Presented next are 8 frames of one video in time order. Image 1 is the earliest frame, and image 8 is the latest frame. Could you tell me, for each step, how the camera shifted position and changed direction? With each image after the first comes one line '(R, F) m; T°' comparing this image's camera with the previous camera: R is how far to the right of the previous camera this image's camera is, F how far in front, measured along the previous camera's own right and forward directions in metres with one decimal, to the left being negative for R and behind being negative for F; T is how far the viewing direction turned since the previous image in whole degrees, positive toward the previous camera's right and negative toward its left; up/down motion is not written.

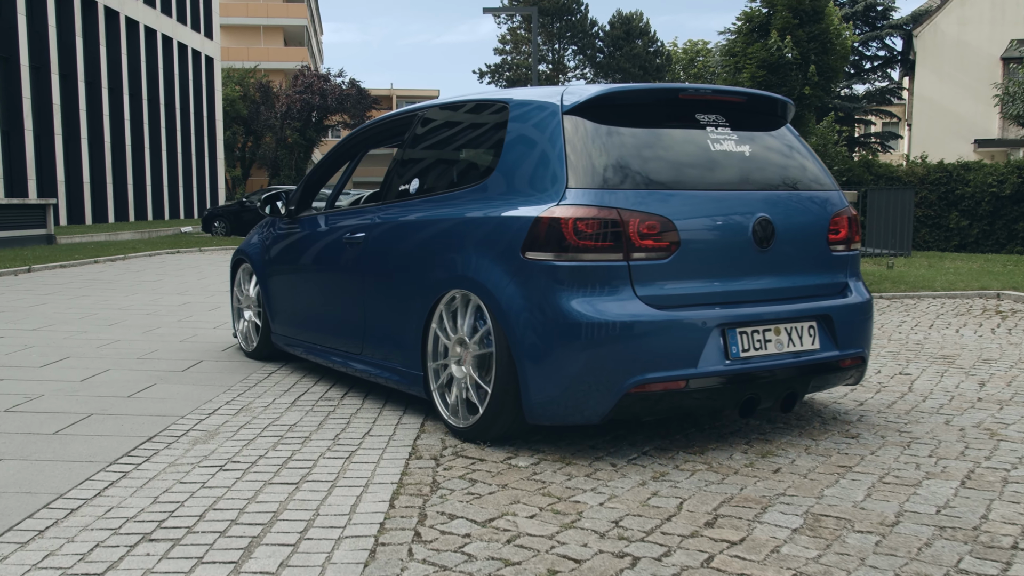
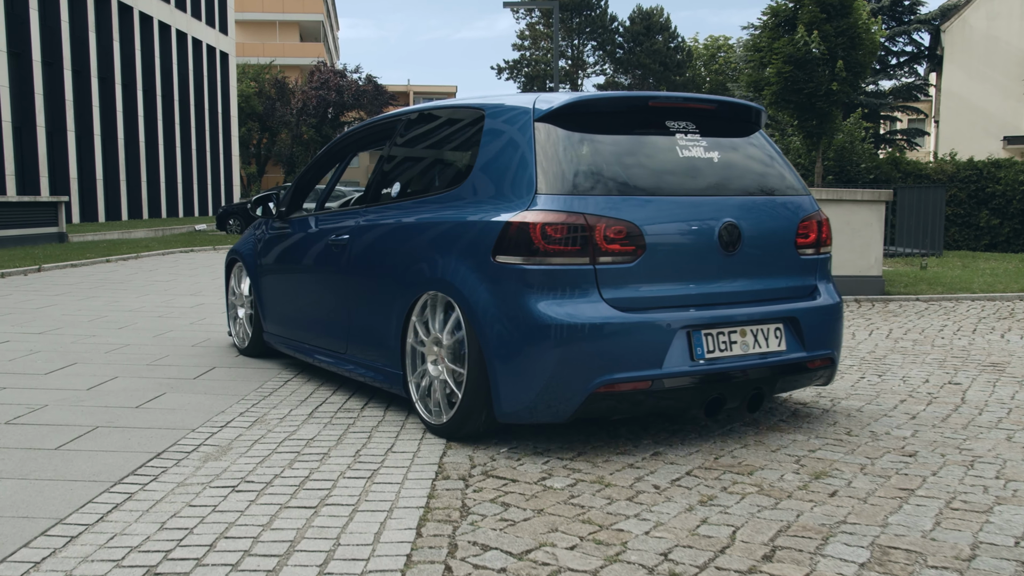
(0.0, +0.3) m; 0°
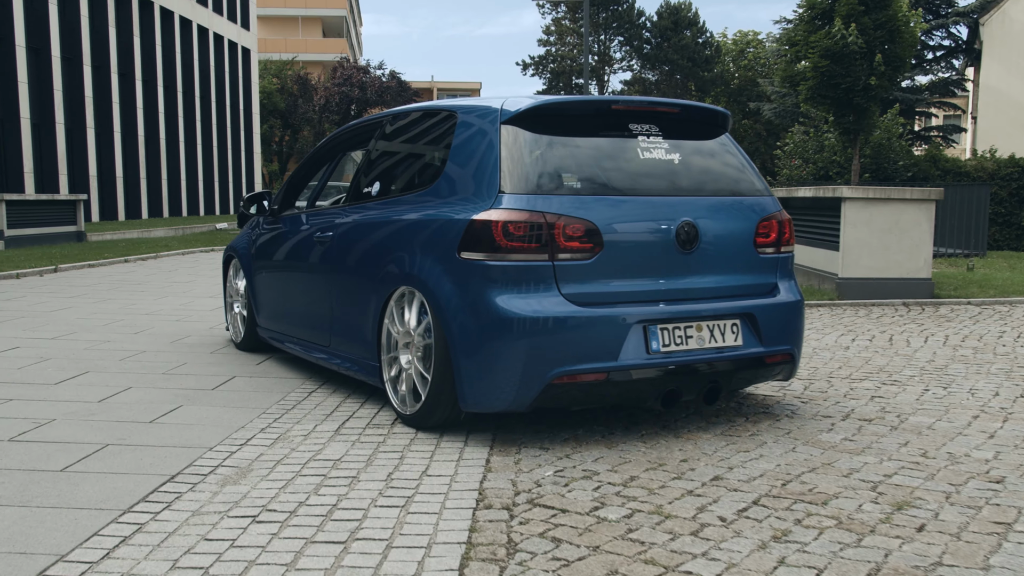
(-0.1, +0.4) m; -1°
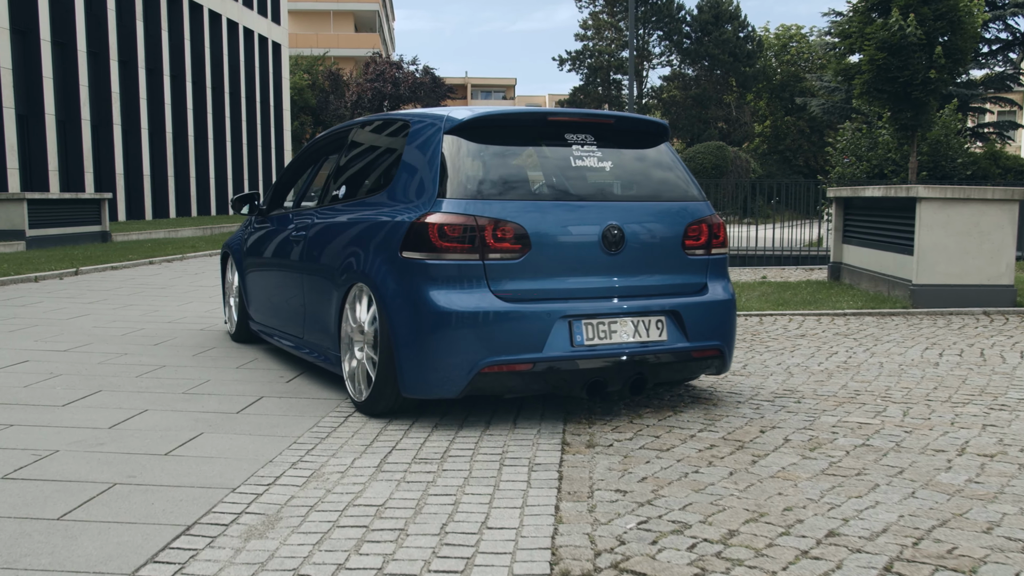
(-0.1, +0.7) m; -1°
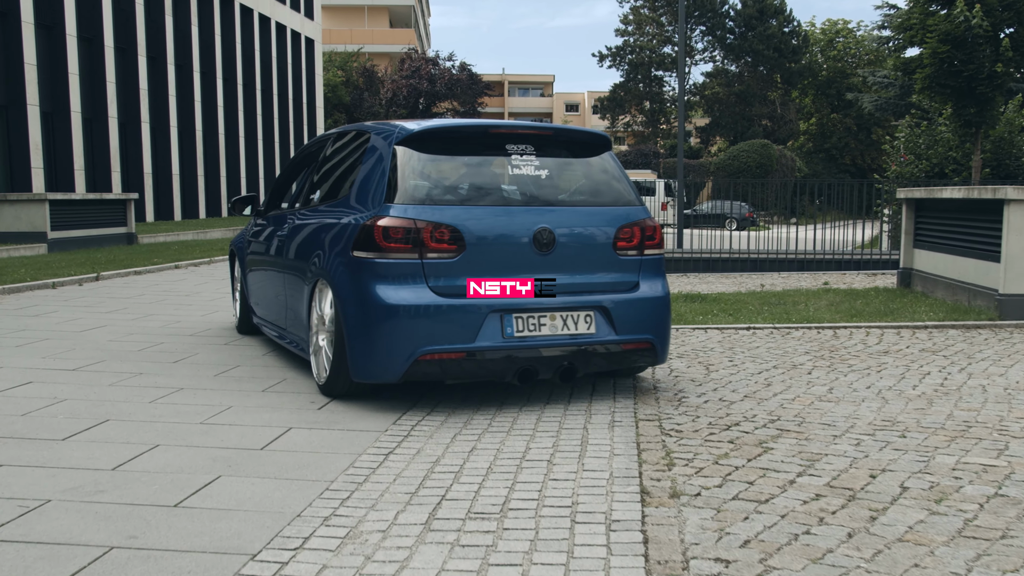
(-0.1, +0.8) m; -1°
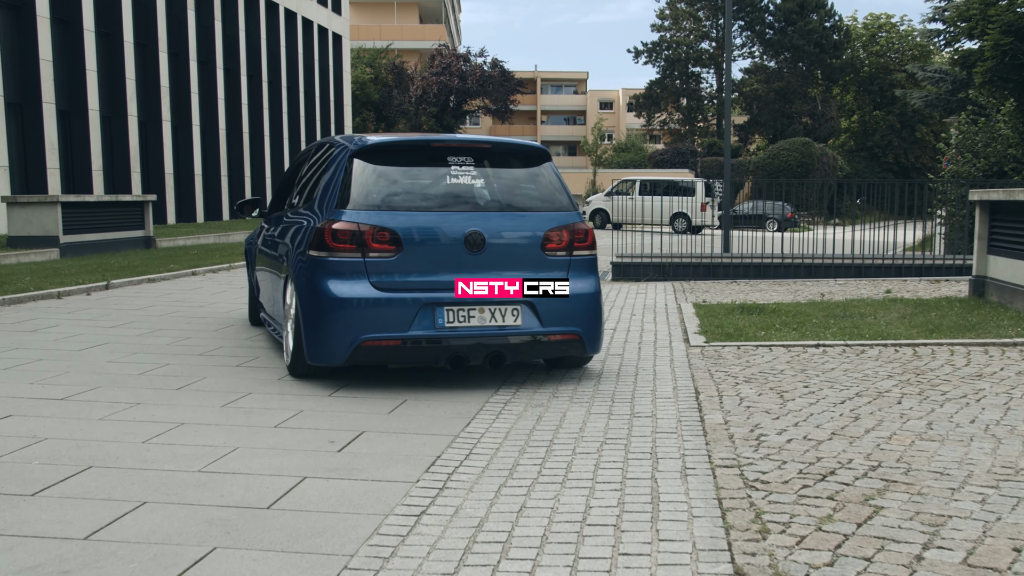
(-0.1, +0.8) m; -1°
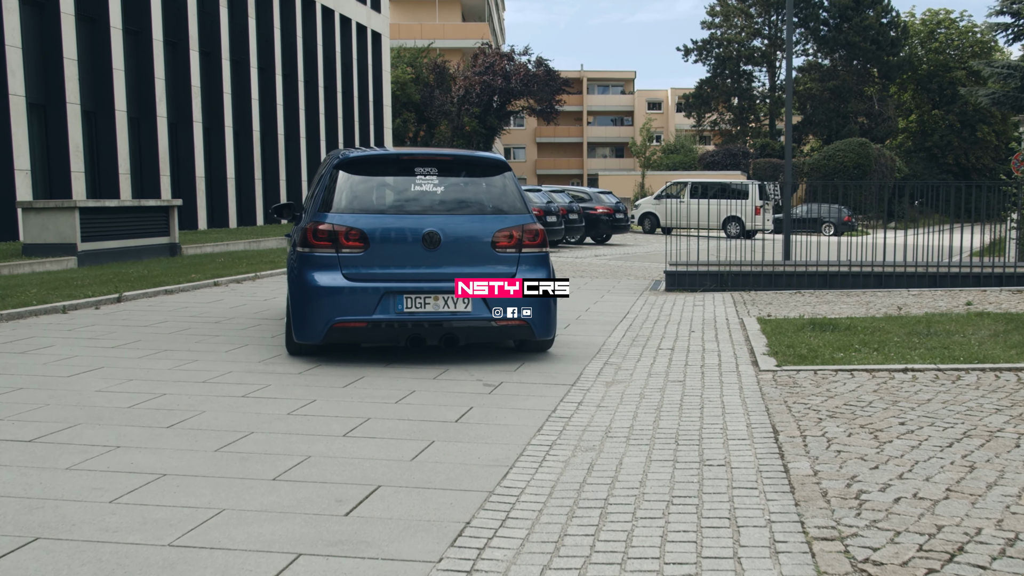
(0.0, +0.9) m; -1°
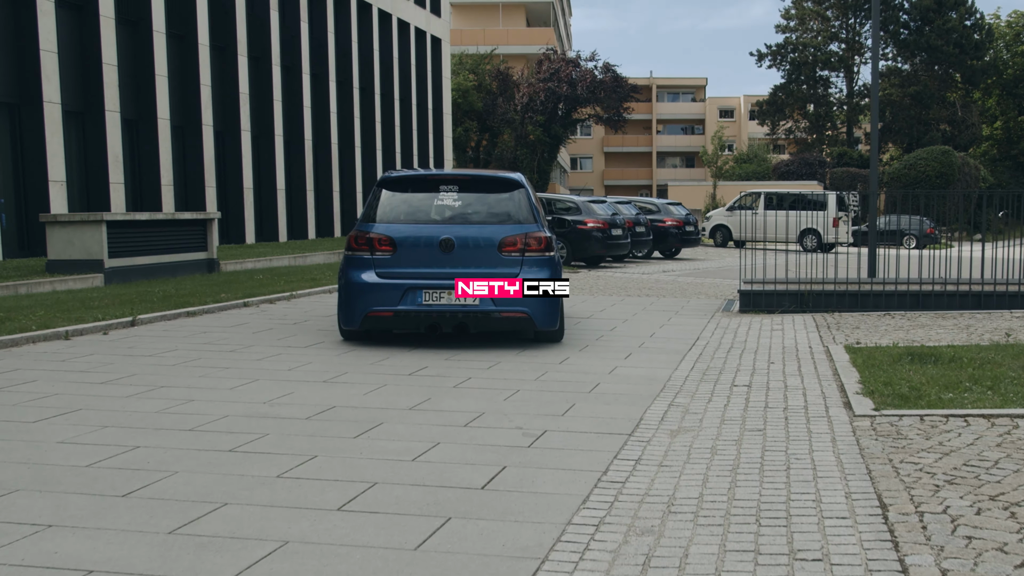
(+0.1, +1.1) m; -2°
